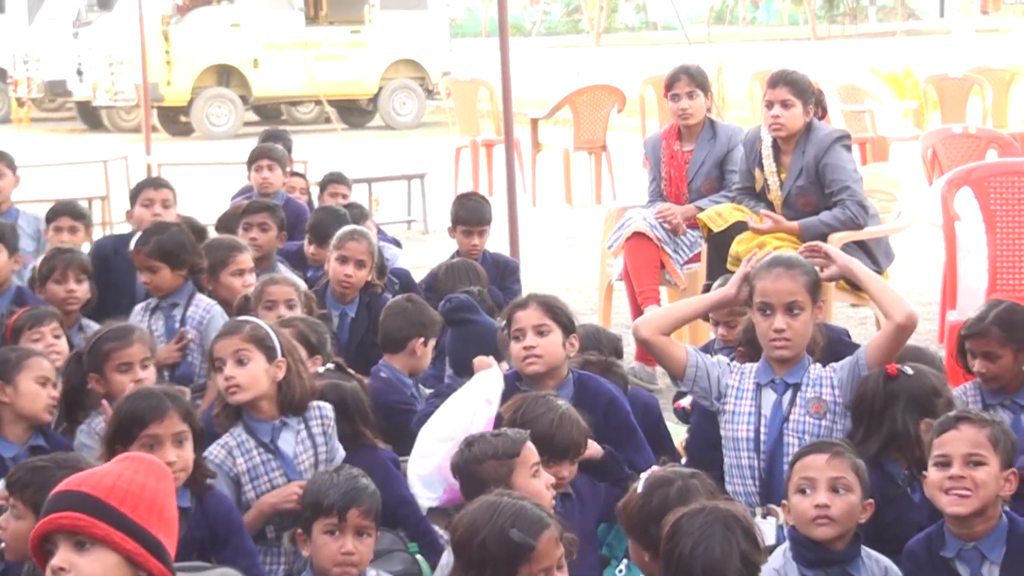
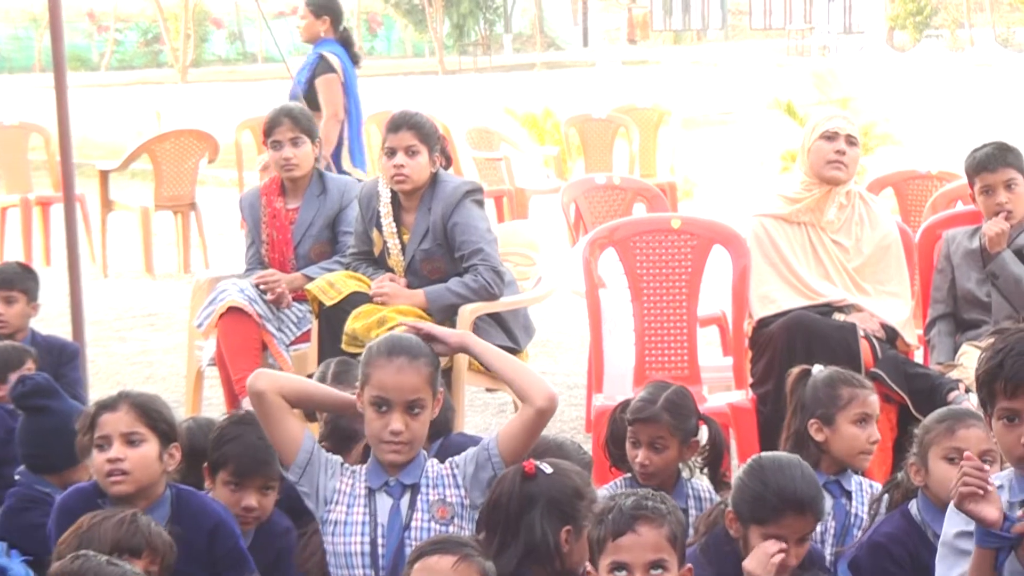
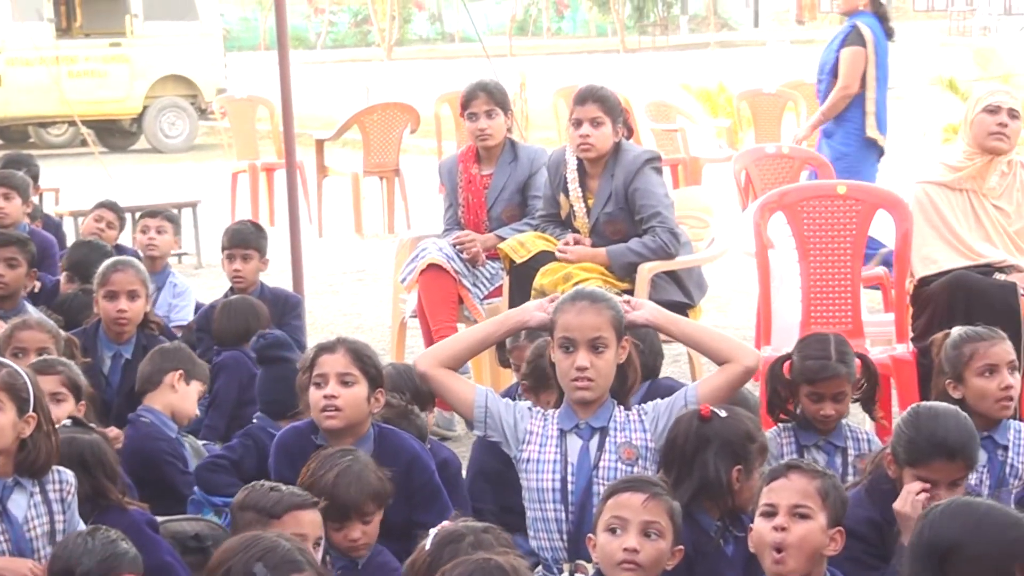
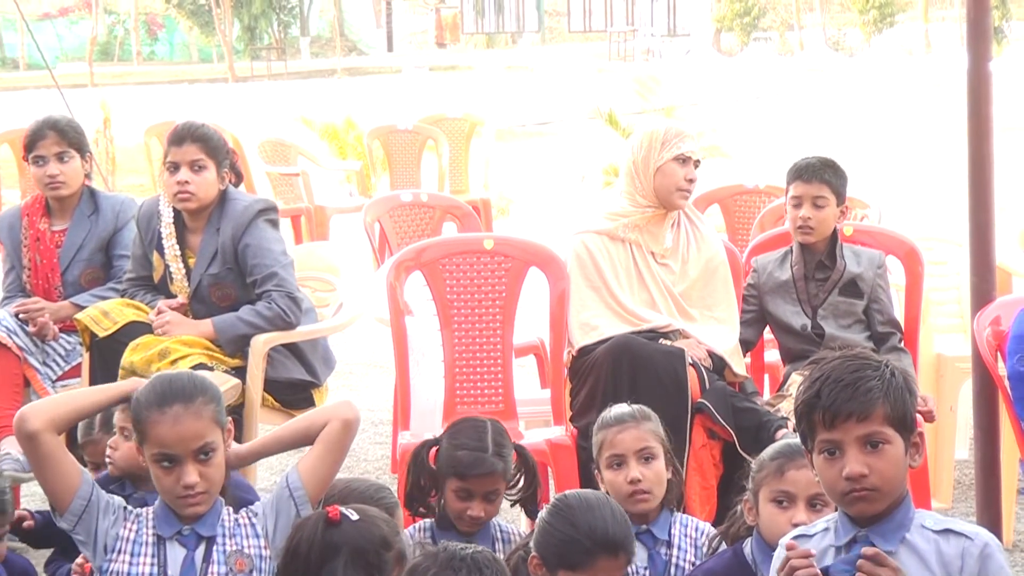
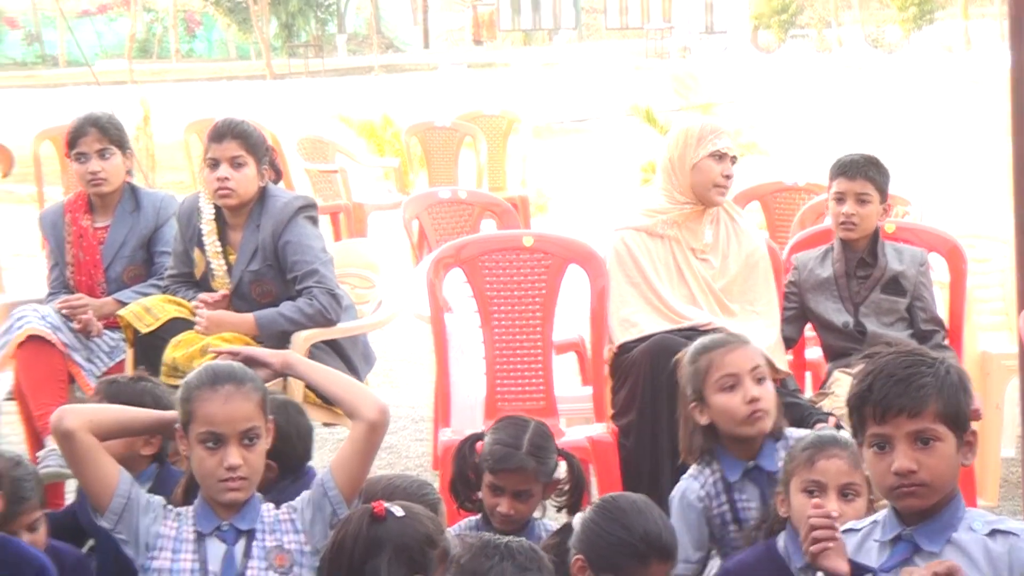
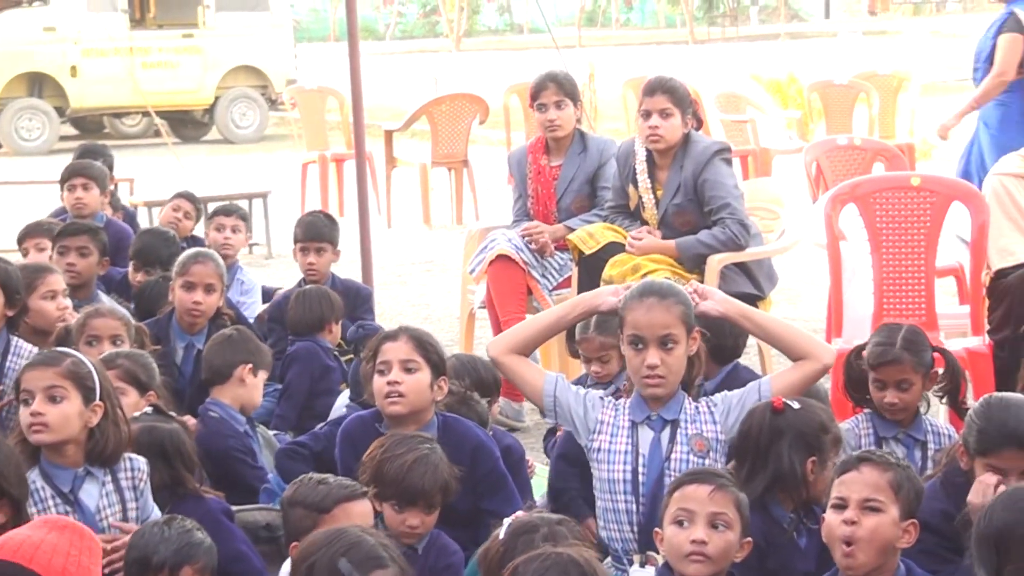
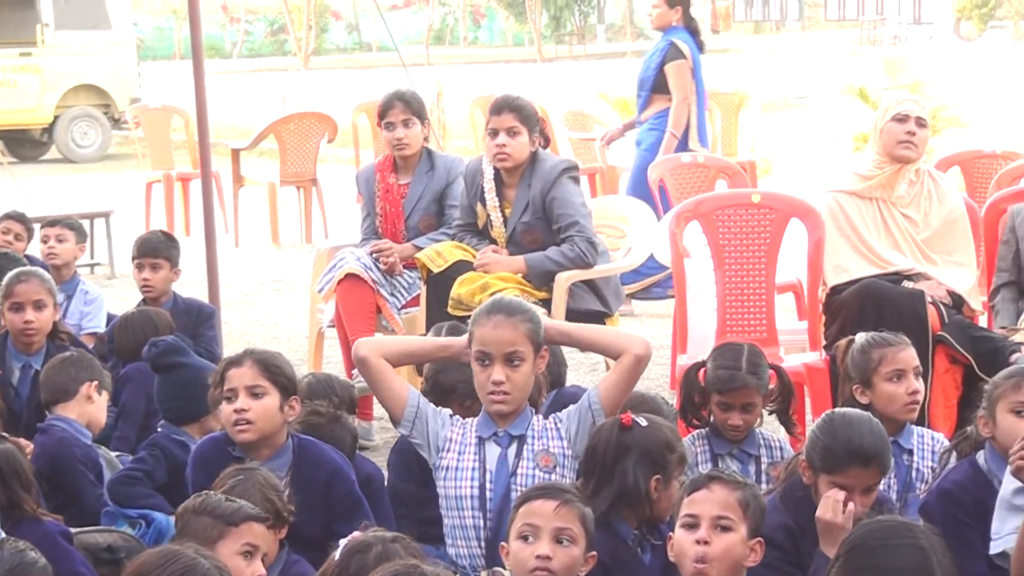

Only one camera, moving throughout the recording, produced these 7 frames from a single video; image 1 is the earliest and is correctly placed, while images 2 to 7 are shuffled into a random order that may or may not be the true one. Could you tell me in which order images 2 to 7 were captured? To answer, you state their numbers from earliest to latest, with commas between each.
6, 3, 7, 2, 4, 5
